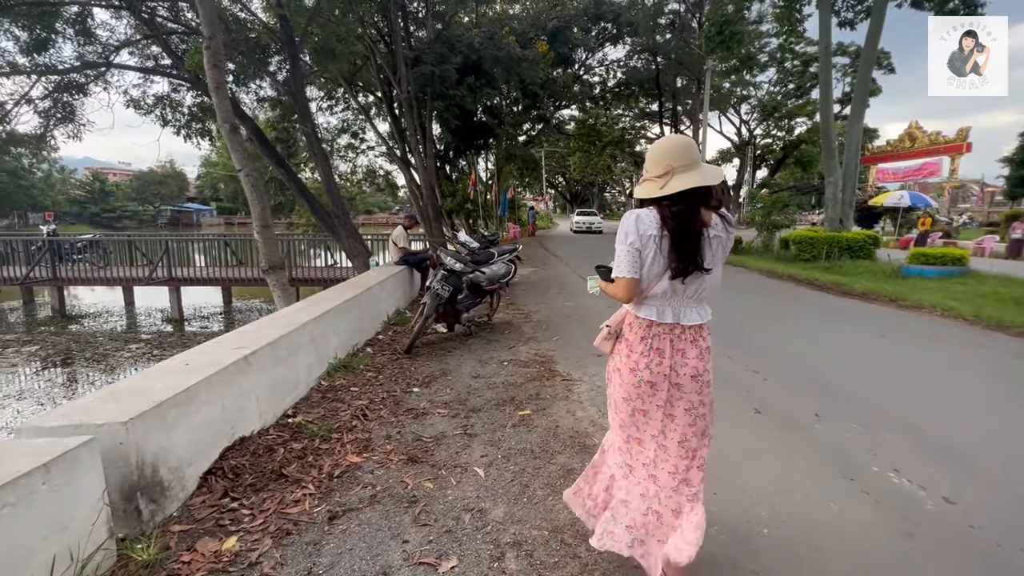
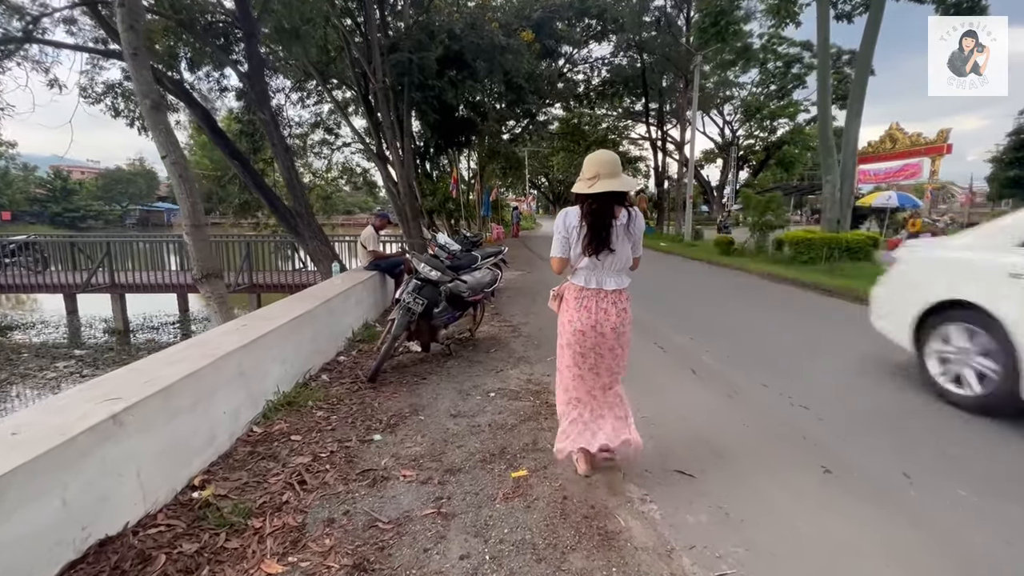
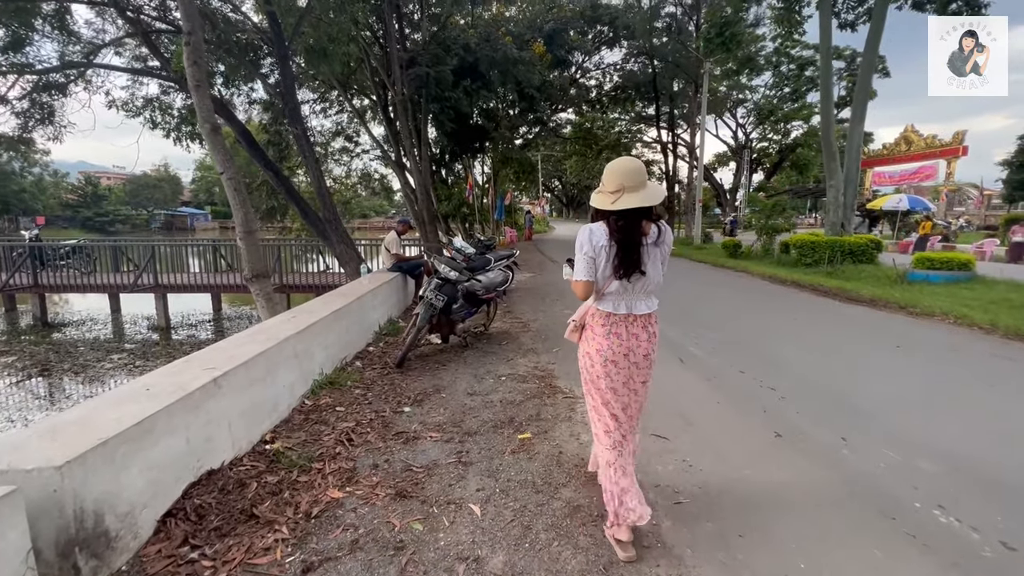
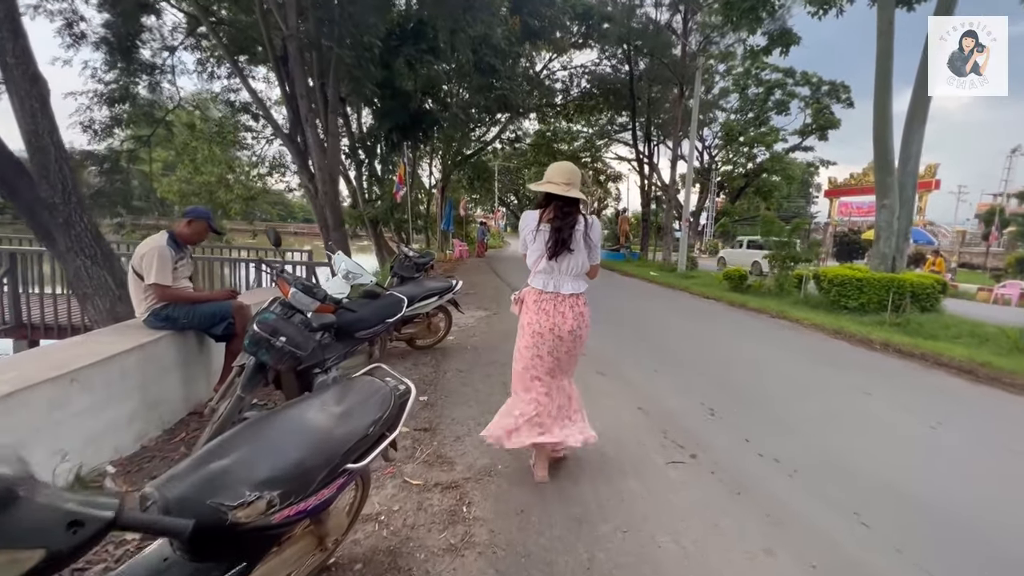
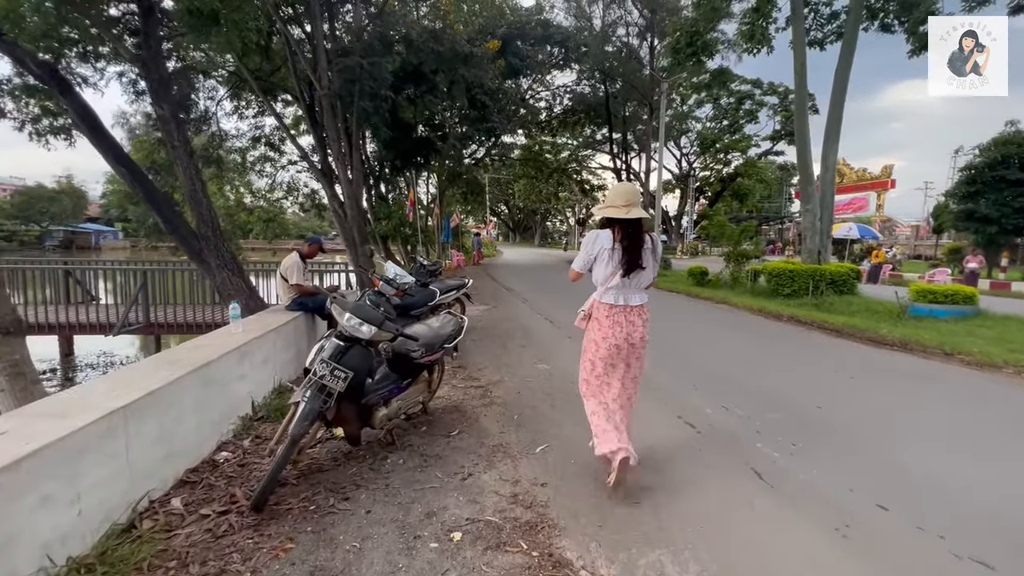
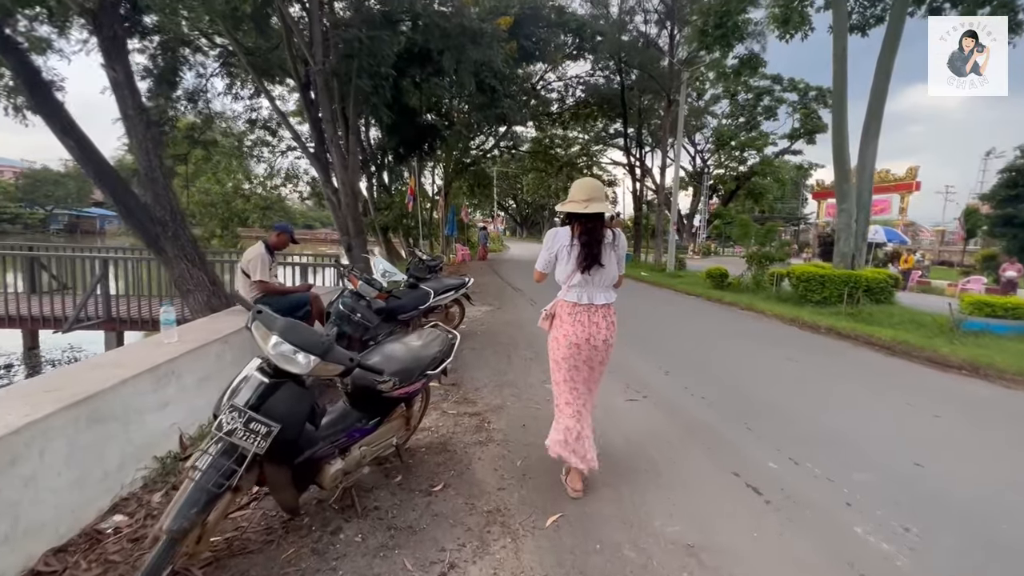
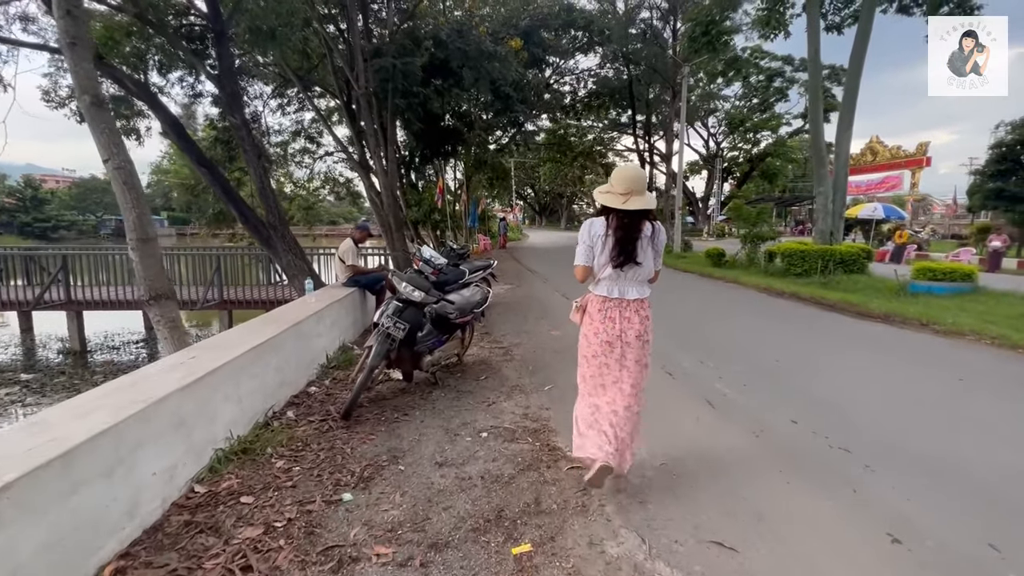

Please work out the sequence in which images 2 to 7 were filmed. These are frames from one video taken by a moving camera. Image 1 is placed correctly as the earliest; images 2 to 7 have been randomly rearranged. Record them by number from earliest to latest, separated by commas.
3, 2, 7, 5, 6, 4
